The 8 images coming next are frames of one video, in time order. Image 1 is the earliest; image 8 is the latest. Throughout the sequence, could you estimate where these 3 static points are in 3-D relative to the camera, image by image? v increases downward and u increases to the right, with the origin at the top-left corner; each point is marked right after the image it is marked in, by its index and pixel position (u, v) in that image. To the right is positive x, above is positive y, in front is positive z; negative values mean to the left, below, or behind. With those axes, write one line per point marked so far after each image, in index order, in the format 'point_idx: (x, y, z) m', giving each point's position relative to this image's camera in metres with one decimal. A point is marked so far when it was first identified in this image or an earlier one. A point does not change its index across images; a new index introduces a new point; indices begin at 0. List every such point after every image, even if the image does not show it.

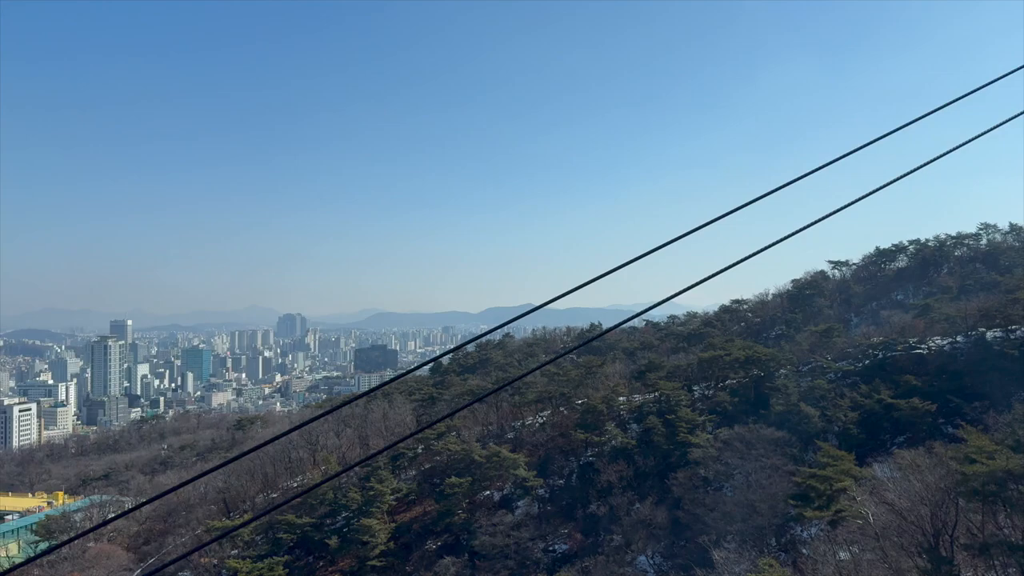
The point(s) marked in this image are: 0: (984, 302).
0: (+8.4, -0.3, +14.3) m
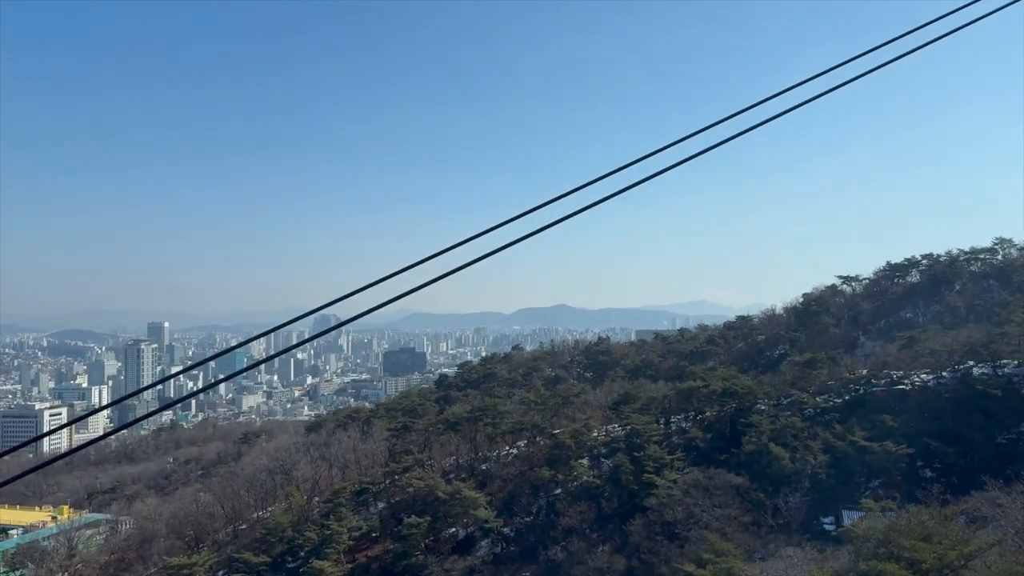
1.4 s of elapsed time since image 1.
0: (+7.9, -0.8, +13.6) m
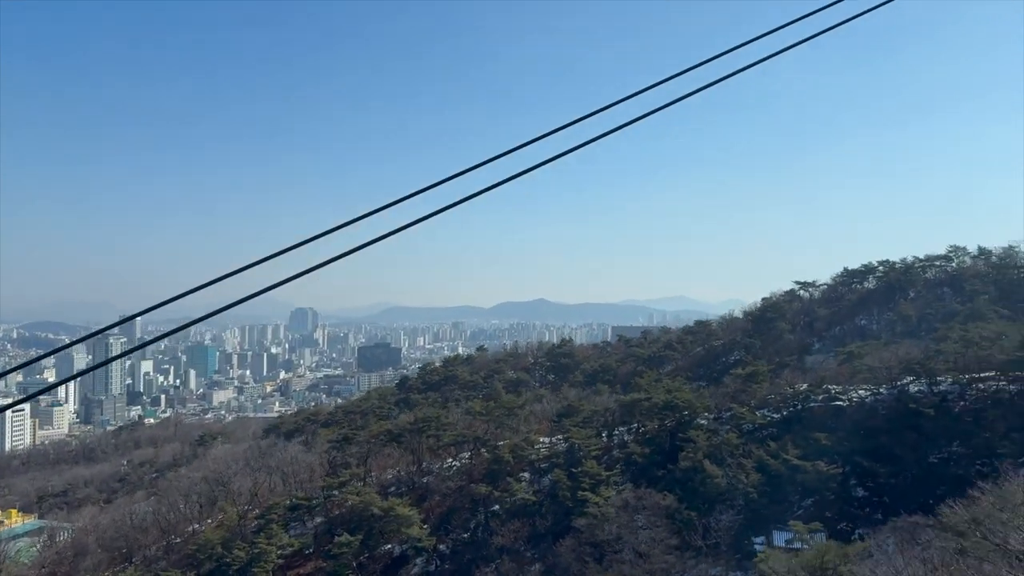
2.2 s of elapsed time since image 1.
0: (+6.8, -1.1, +13.6) m
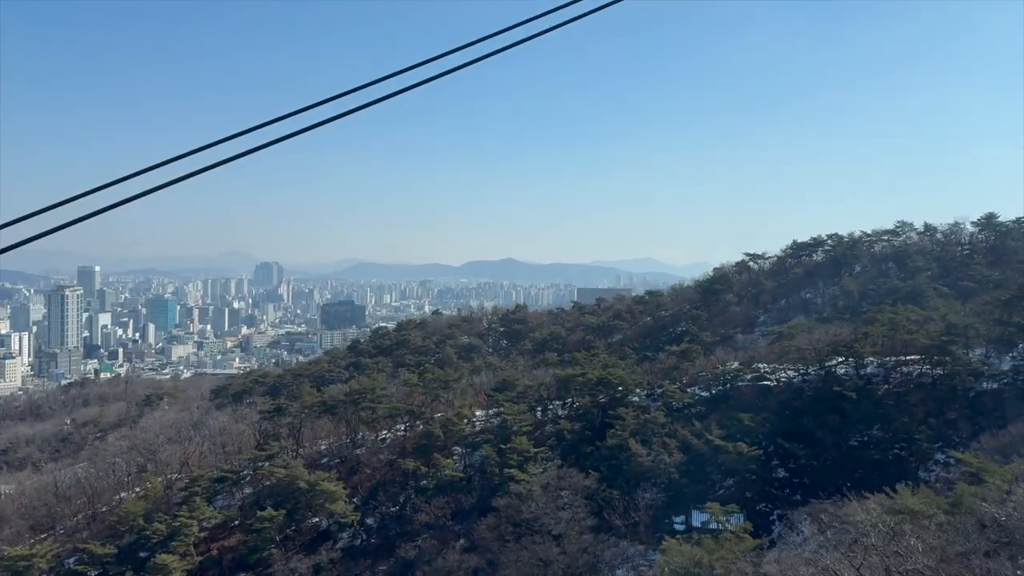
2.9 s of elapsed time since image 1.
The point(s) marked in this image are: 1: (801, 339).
0: (+5.7, -0.7, +13.7) m
1: (+5.0, -0.9, +13.7) m
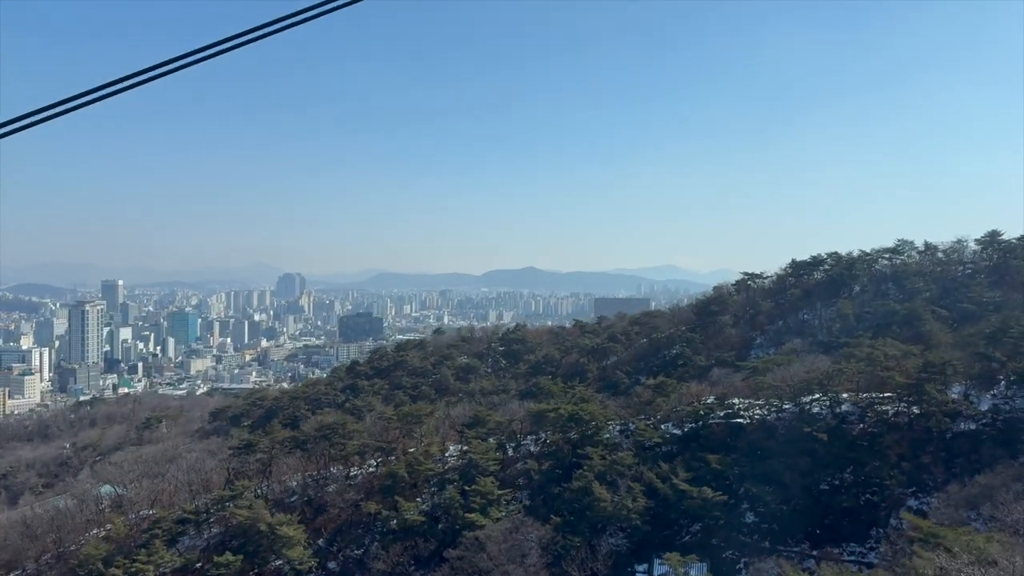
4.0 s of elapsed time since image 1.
0: (+5.1, -1.3, +13.2) m
1: (+4.4, -1.5, +13.3) m
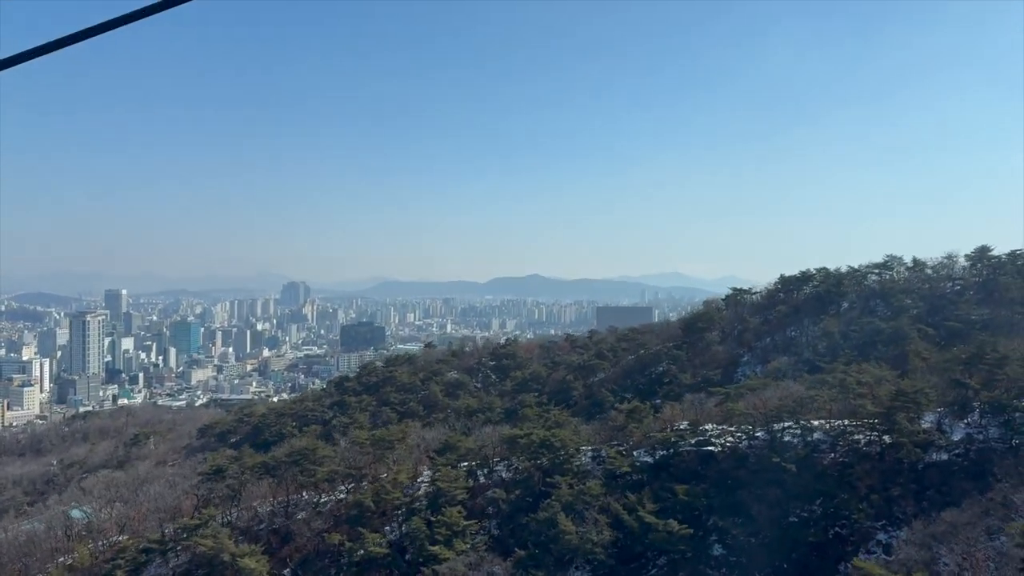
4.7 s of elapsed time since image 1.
0: (+4.6, -1.7, +13.0) m
1: (+3.9, -1.9, +13.1) m
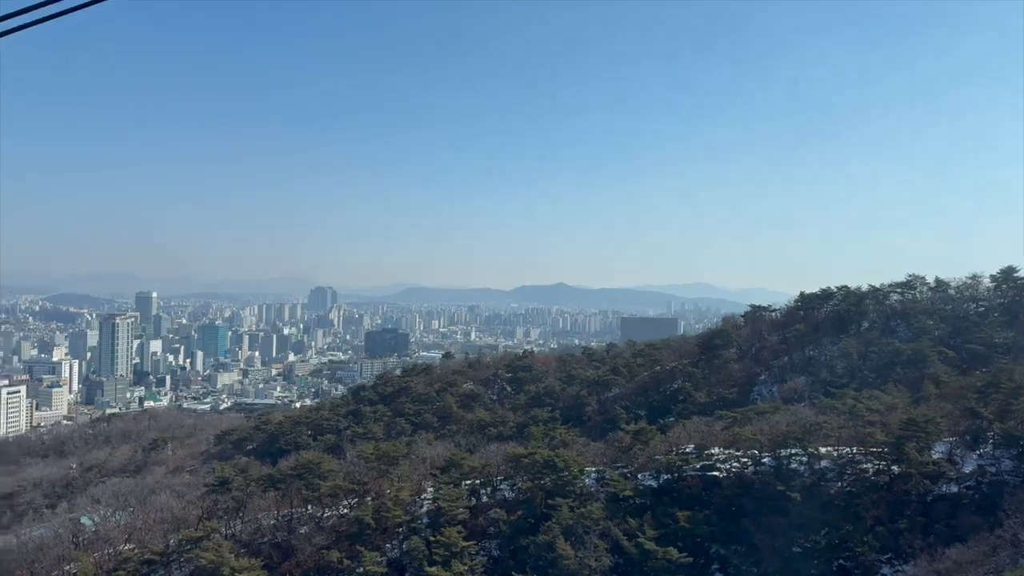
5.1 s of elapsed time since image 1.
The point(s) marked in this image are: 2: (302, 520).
0: (+4.6, -2.1, +12.7) m
1: (+3.9, -2.2, +12.8) m
2: (-3.8, -4.2, +14.2) m
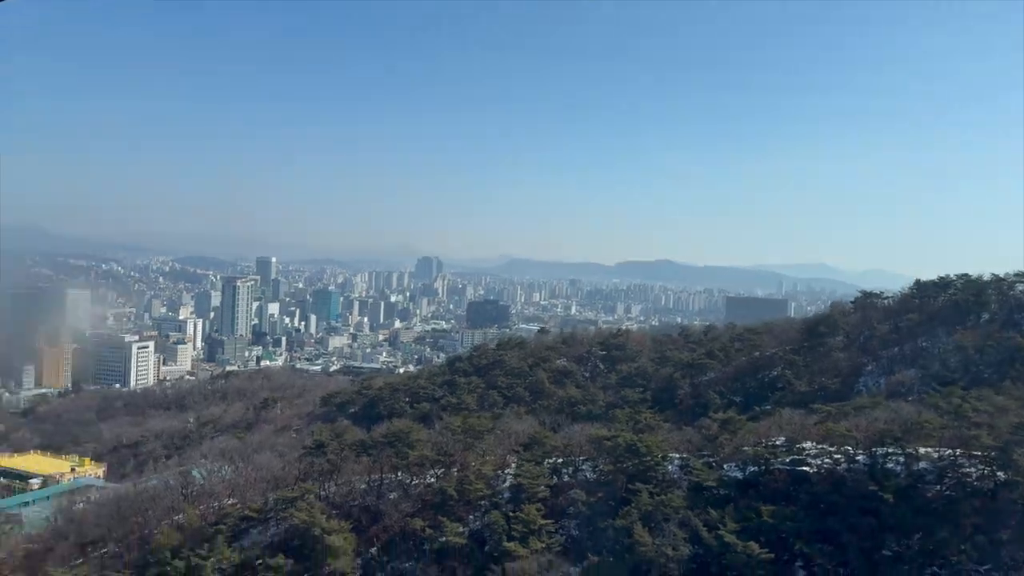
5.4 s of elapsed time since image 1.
0: (+5.9, -1.9, +12.1) m
1: (+5.2, -2.1, +12.3) m
2: (-2.3, -3.7, +14.7) m
